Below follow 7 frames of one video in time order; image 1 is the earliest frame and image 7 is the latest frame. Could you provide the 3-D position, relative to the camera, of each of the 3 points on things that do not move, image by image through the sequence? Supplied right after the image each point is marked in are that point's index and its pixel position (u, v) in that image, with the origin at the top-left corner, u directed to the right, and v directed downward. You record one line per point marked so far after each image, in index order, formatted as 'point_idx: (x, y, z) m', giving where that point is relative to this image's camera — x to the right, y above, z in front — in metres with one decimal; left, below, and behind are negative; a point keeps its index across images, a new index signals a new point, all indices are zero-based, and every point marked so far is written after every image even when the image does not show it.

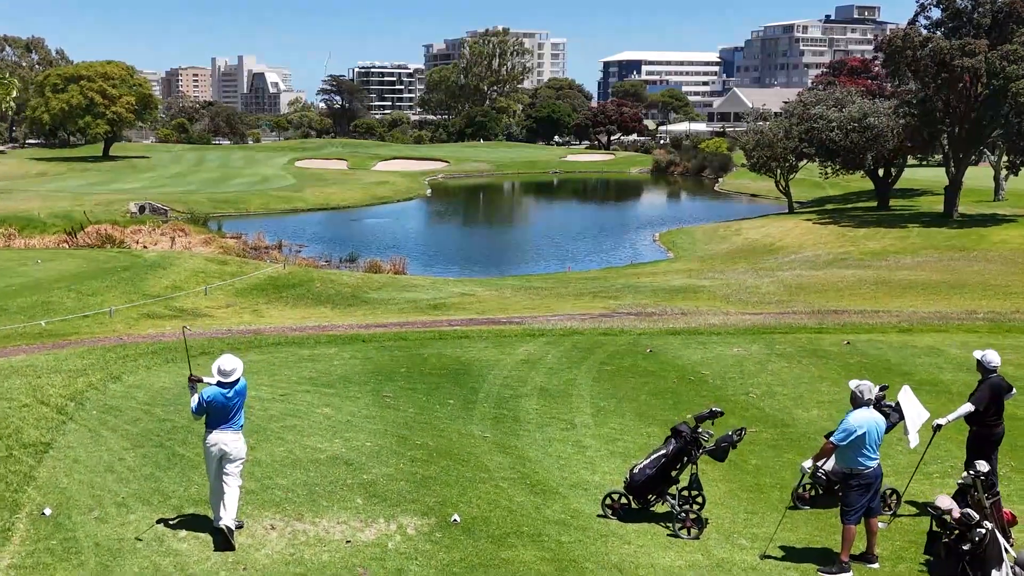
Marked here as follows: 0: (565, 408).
0: (+0.6, -1.4, +10.5) m
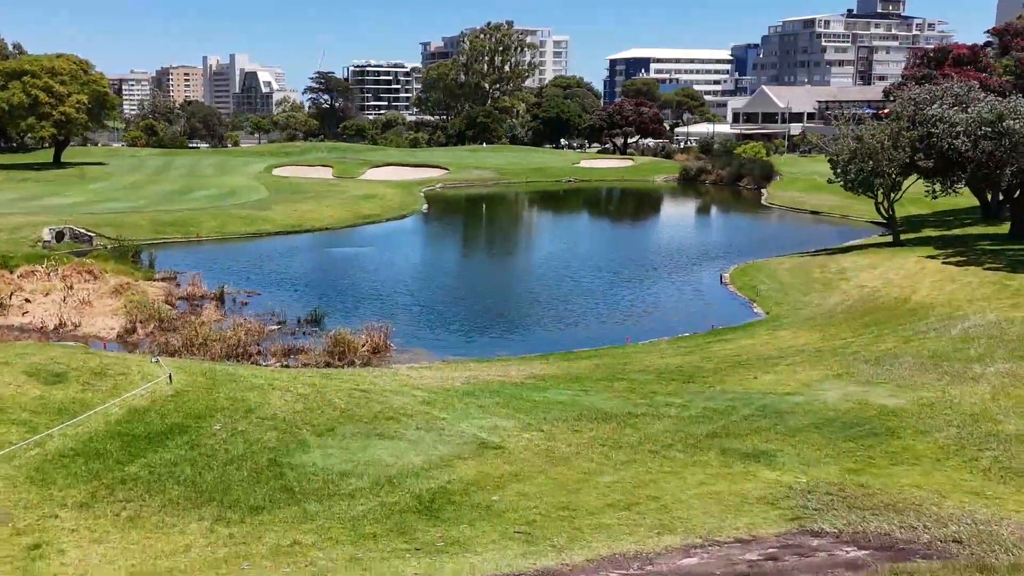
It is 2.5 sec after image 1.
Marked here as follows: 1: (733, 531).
0: (+1.5, -3.5, -0.3) m
1: (+2.5, -2.7, +10.0) m
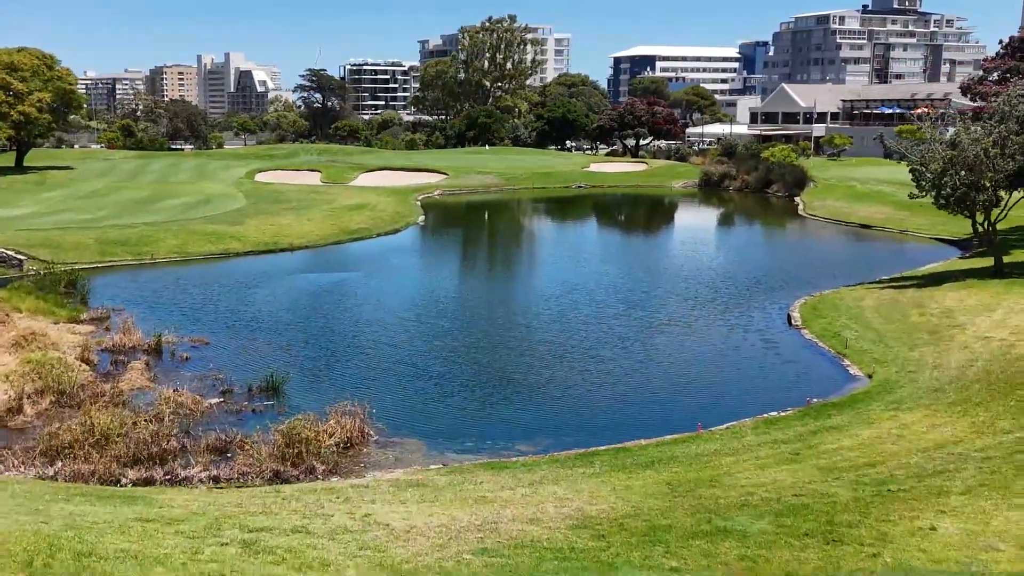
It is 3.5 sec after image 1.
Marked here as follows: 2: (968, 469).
0: (+2.1, -4.8, -6.9) m
1: (+3.0, -4.0, +3.4) m
2: (+7.1, -2.8, +14.0) m
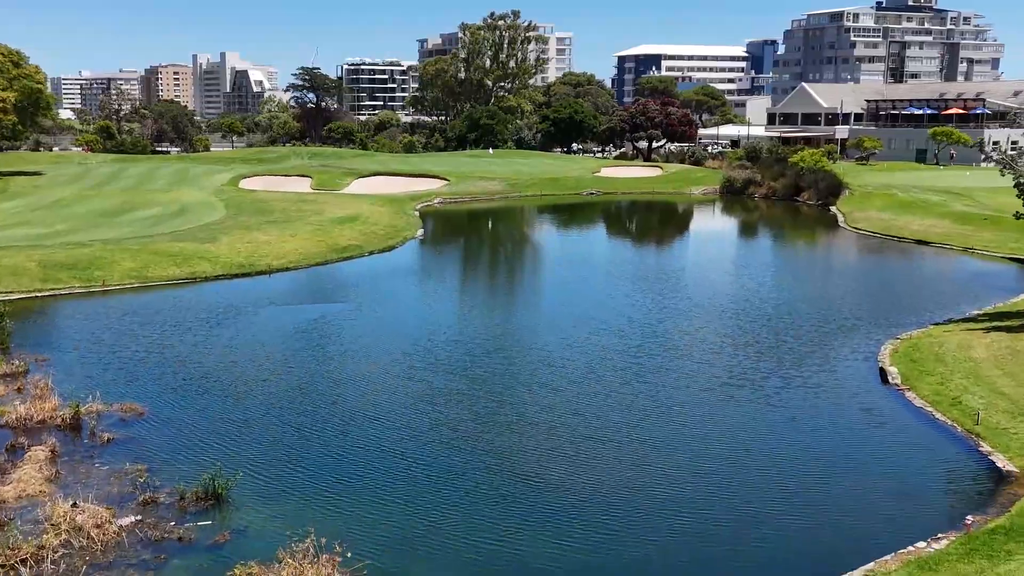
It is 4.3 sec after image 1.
0: (+2.6, -6.0, -12.5) m
1: (+3.5, -5.1, -2.2) m
2: (+7.7, -4.0, +8.5) m
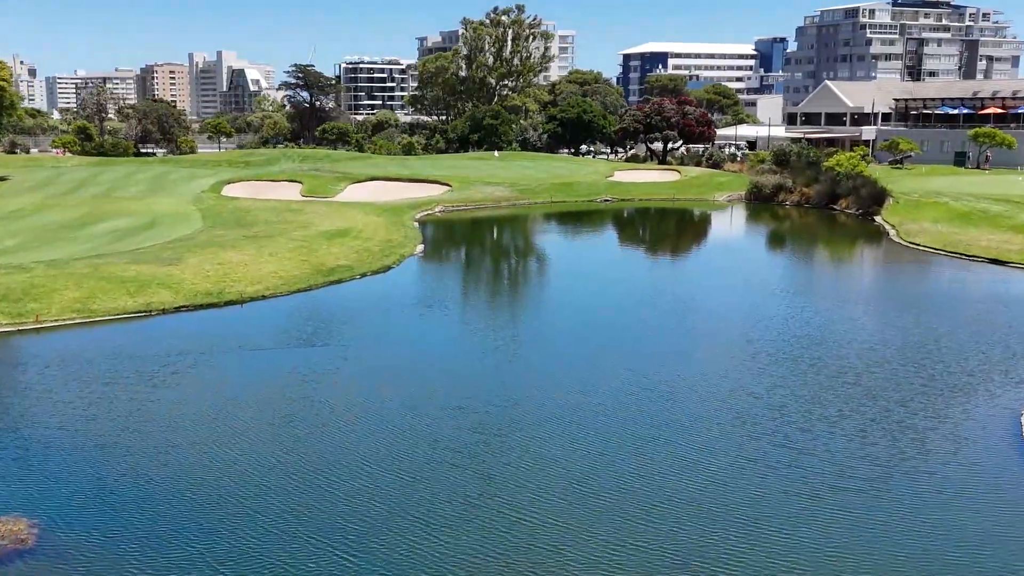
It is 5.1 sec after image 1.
0: (+3.2, -7.1, -17.9) m
1: (+4.1, -6.2, -7.7) m
2: (+8.3, -5.1, +3.0) m
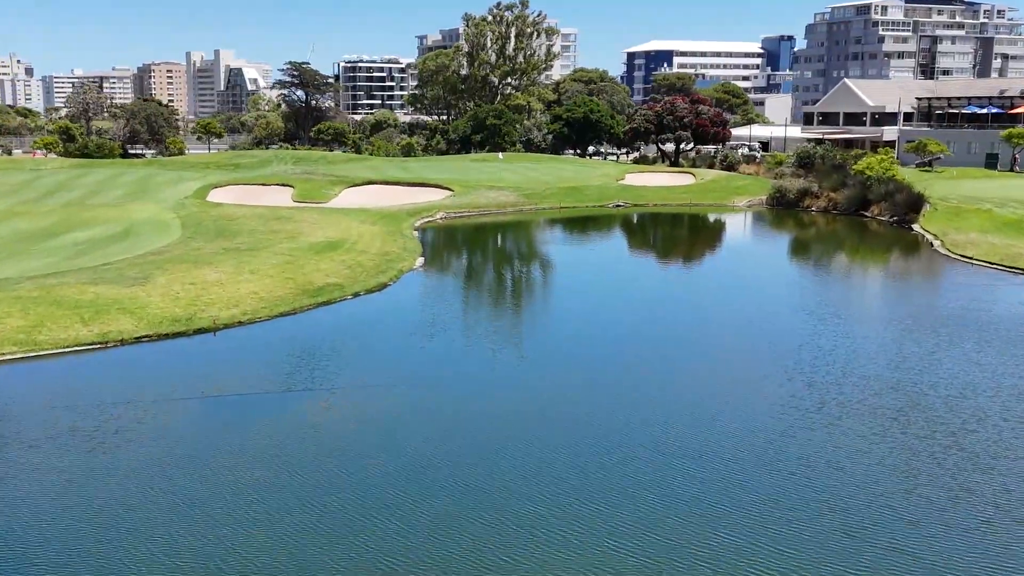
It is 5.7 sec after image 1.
0: (+3.6, -7.9, -21.8) m
1: (+4.5, -7.0, -11.6) m
2: (+8.6, -5.8, -0.9) m
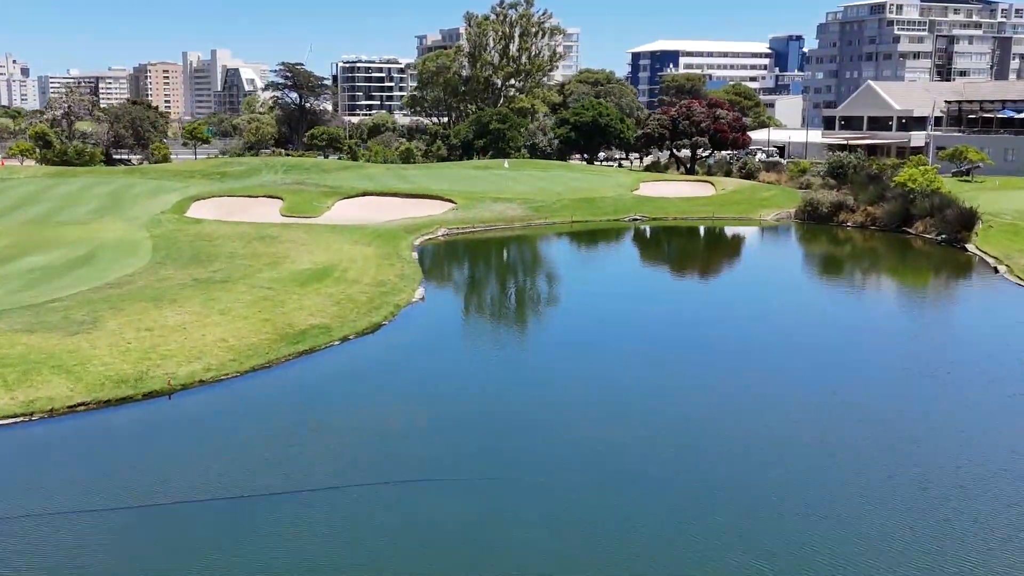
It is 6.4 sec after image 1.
0: (+4.1, -9.2, -26.5) m
1: (+5.0, -8.3, -16.2) m
2: (+9.1, -7.1, -5.5) m
